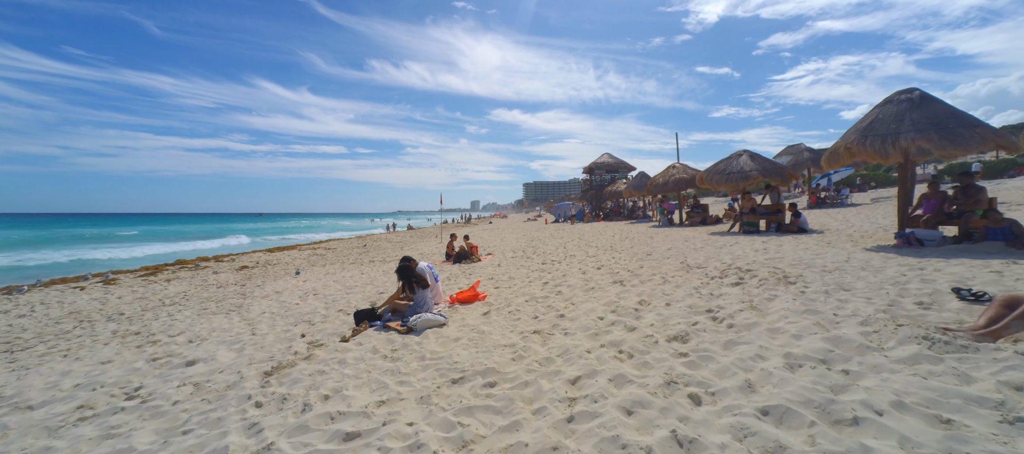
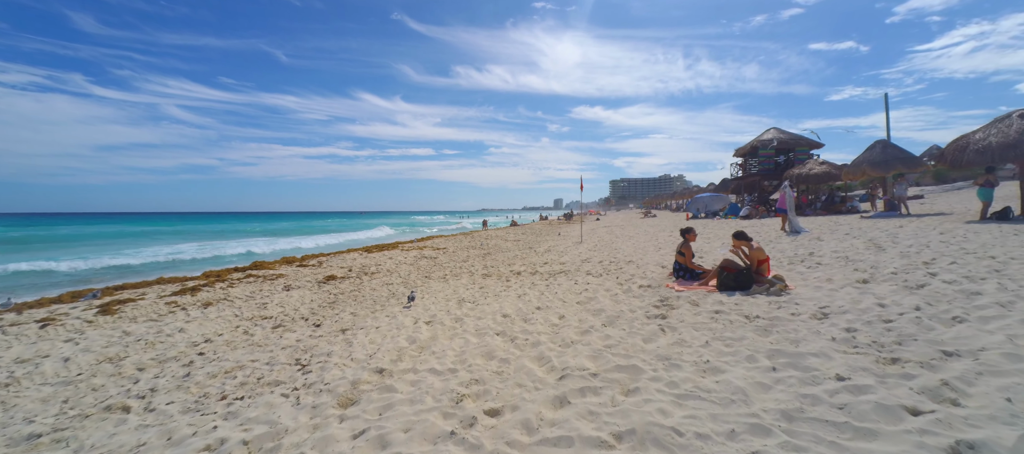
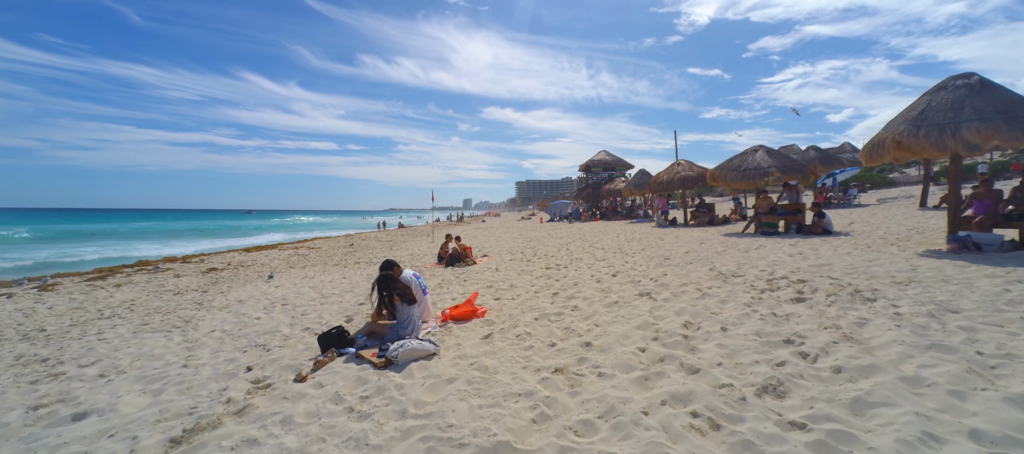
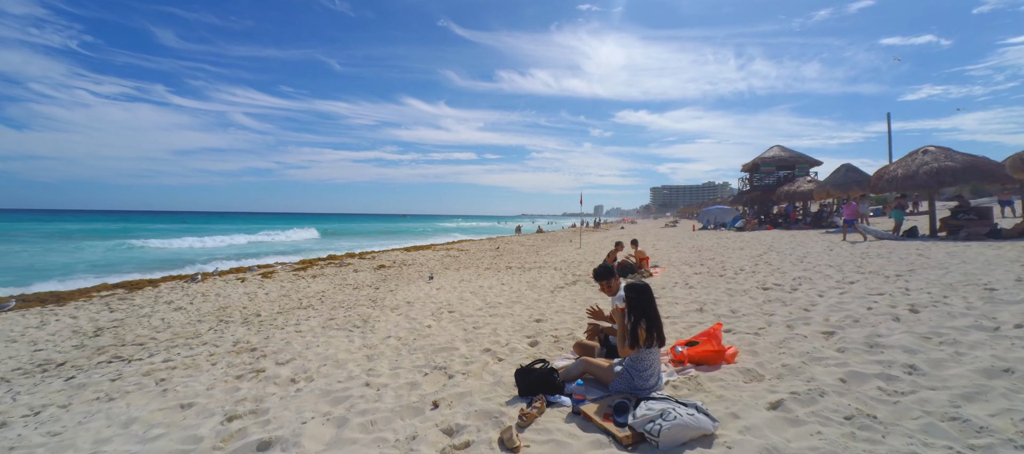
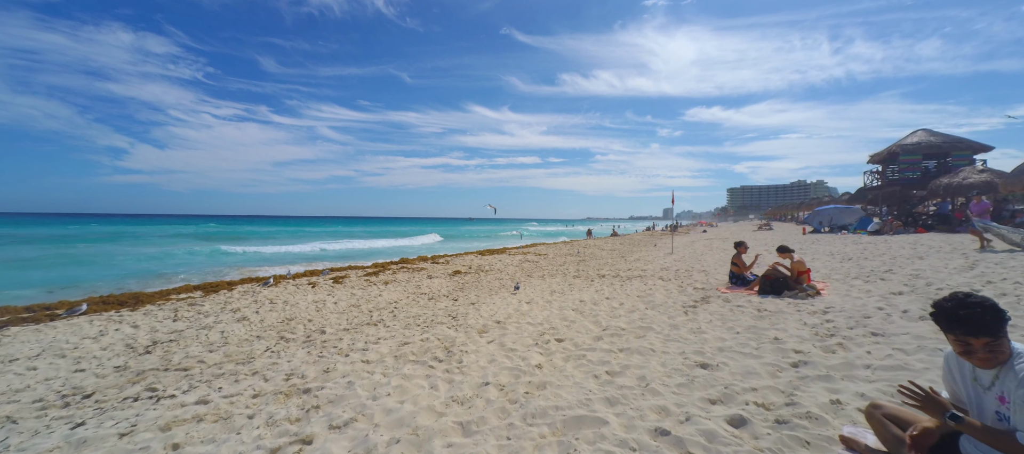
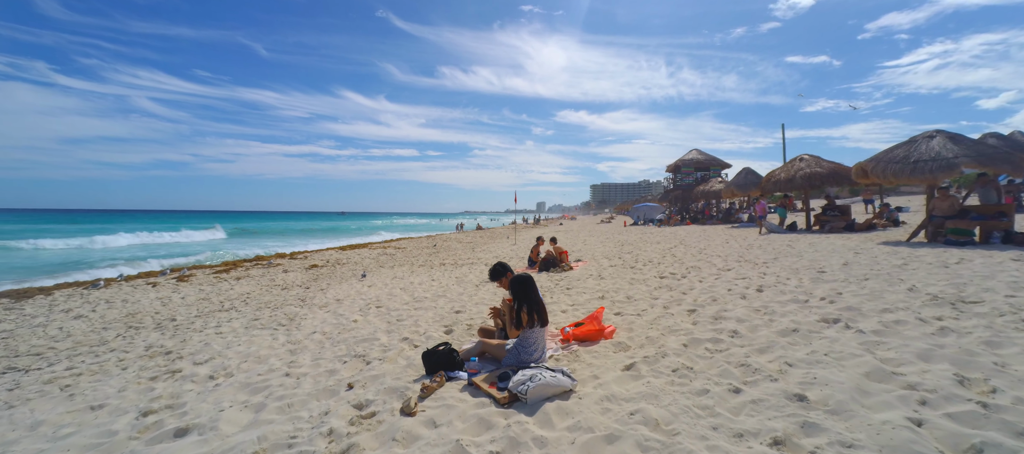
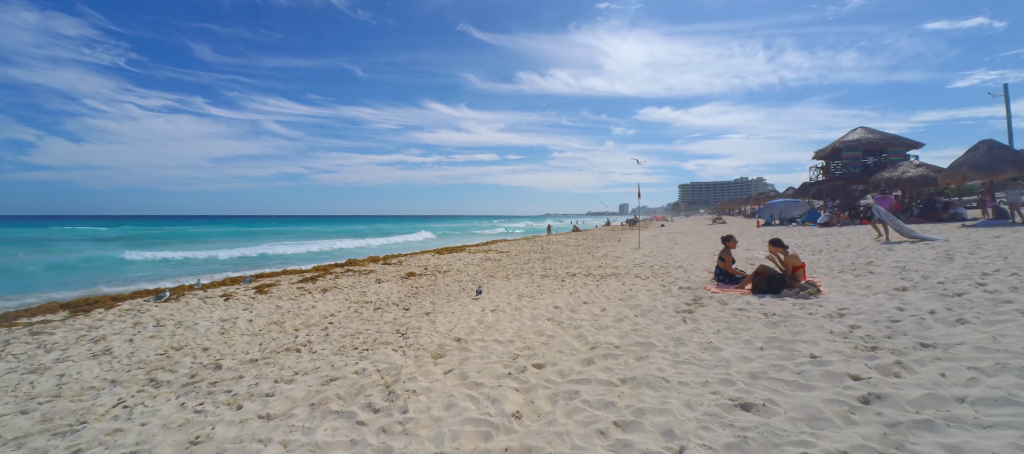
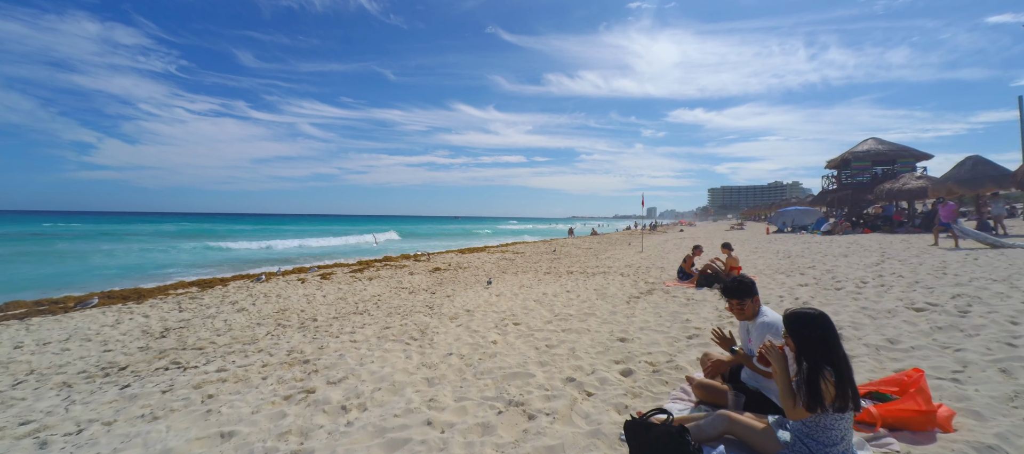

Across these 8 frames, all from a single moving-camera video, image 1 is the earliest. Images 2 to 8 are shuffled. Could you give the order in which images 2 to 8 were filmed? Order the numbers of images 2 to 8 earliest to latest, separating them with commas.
3, 6, 4, 8, 5, 7, 2
